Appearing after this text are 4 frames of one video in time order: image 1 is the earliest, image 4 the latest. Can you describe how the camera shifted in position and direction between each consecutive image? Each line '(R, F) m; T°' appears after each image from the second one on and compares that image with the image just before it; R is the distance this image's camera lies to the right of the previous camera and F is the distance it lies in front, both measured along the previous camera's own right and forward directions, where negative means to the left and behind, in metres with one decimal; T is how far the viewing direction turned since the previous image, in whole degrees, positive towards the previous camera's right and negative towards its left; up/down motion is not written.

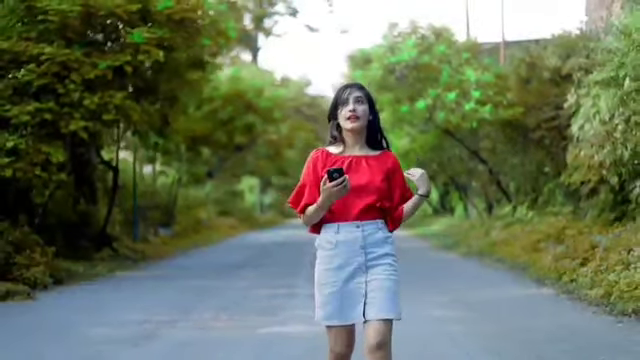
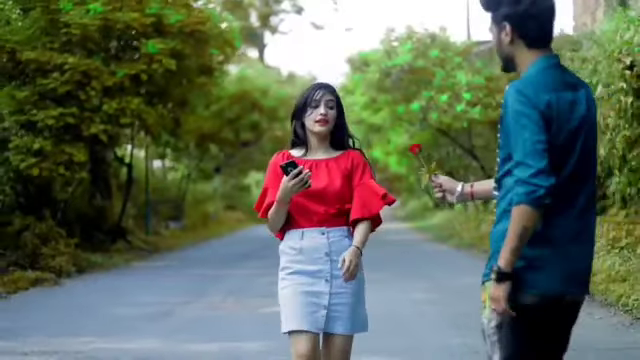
(+0.1, -1.7) m; 0°
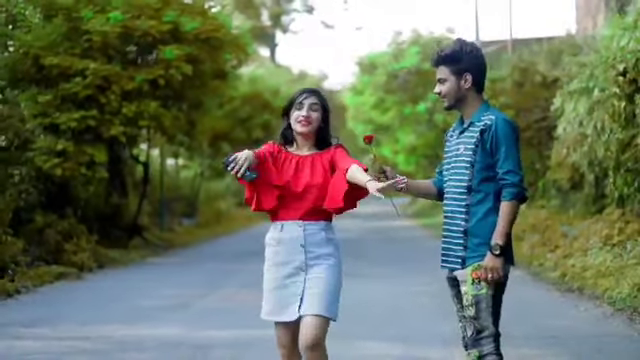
(0.0, -0.9) m; -1°
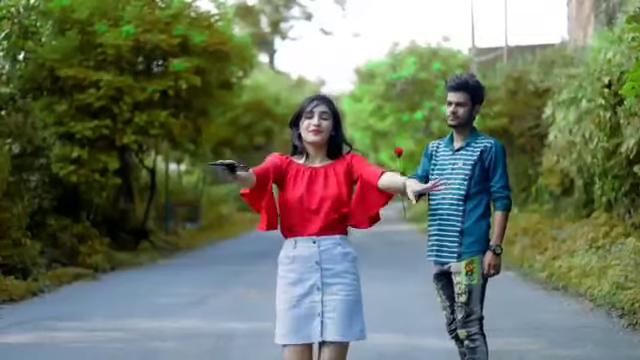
(-0.1, -1.1) m; 0°
